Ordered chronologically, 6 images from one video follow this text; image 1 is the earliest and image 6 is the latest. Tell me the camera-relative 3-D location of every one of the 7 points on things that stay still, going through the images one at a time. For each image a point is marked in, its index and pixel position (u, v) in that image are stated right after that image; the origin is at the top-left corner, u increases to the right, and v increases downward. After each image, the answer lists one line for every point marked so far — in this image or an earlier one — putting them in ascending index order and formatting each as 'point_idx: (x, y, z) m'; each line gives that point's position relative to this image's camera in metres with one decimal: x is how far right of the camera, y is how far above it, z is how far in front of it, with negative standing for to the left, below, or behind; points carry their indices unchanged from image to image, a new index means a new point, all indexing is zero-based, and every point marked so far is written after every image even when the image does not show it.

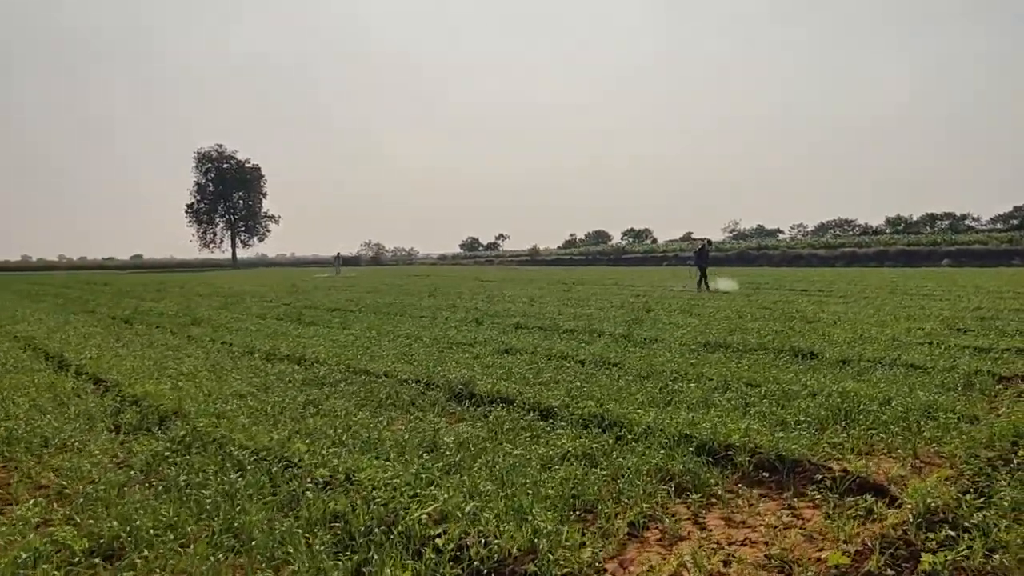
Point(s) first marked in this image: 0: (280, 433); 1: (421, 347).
0: (-2.6, -1.6, +8.1) m
1: (-1.9, -1.3, +15.3) m
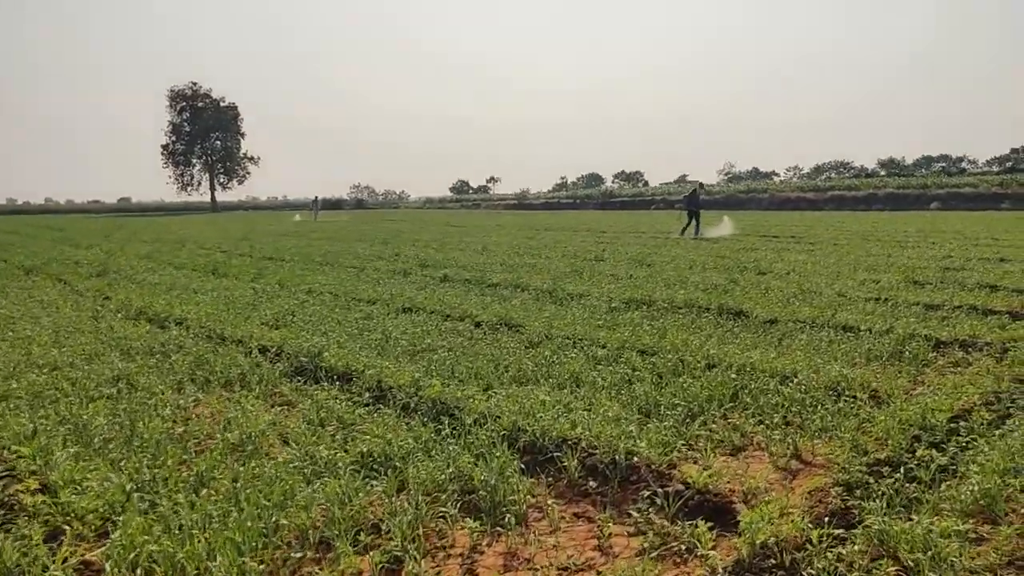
0: (-4.3, -1.2, +6.6) m
1: (-3.8, -0.3, +13.8) m
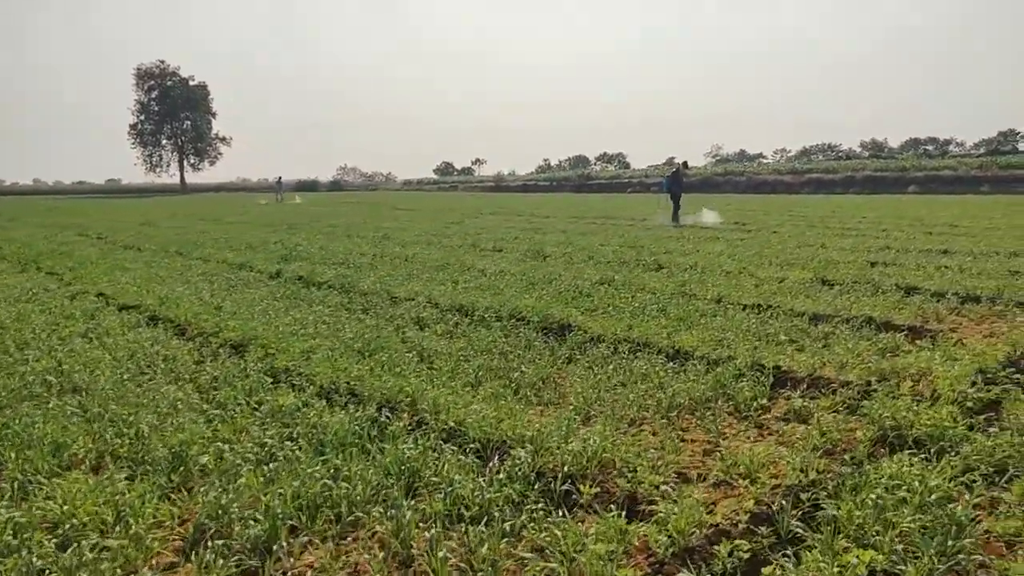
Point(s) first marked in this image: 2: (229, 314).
0: (-7.5, -1.5, +3.7) m
1: (-7.0, -0.4, +10.9) m
2: (-4.1, -0.4, +10.8) m
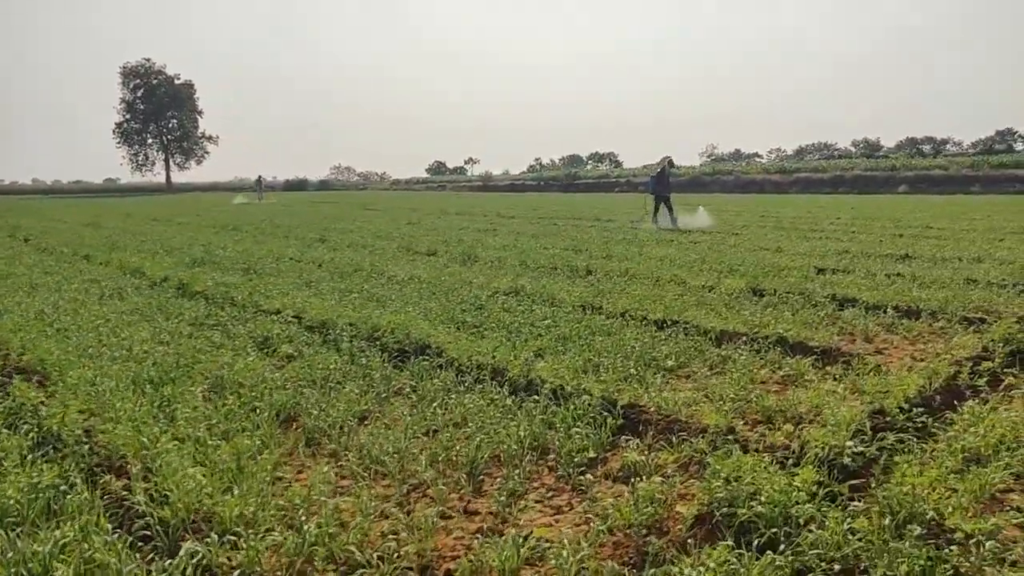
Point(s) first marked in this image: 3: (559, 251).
0: (-9.2, -1.6, +2.4) m
1: (-8.7, -0.6, +9.5) m
2: (-5.9, -0.6, +9.4) m
3: (+1.2, +1.0, +19.2) m
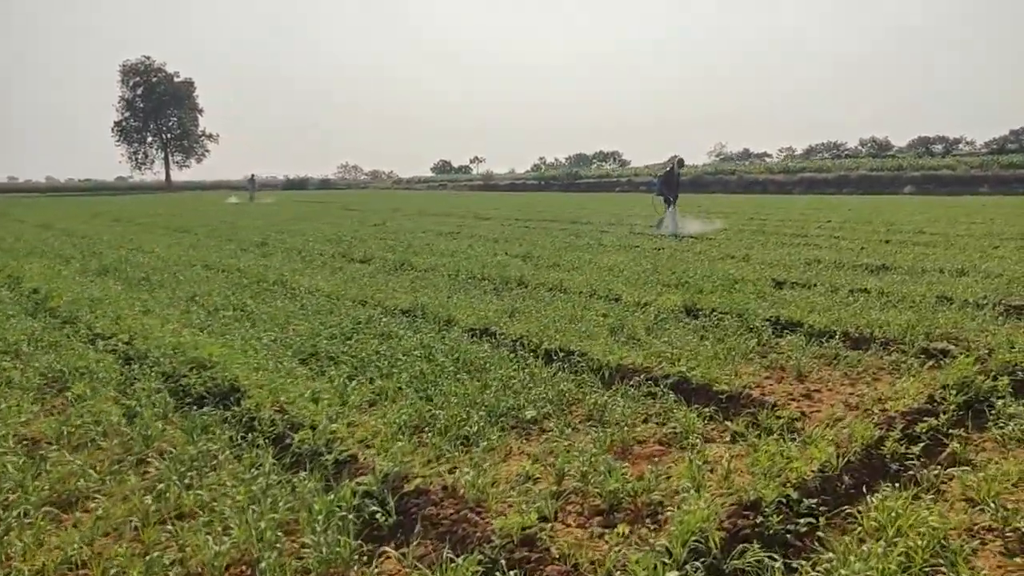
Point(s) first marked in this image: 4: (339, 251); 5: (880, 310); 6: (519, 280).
0: (-10.8, -1.9, +0.9) m
1: (-10.2, -0.8, +8.0) m
2: (-7.4, -0.8, +7.9) m
3: (-0.1, +0.7, +17.5) m
4: (-4.6, +1.0, +19.2) m
5: (+5.4, -0.3, +10.7) m
6: (+0.2, +0.2, +14.0) m
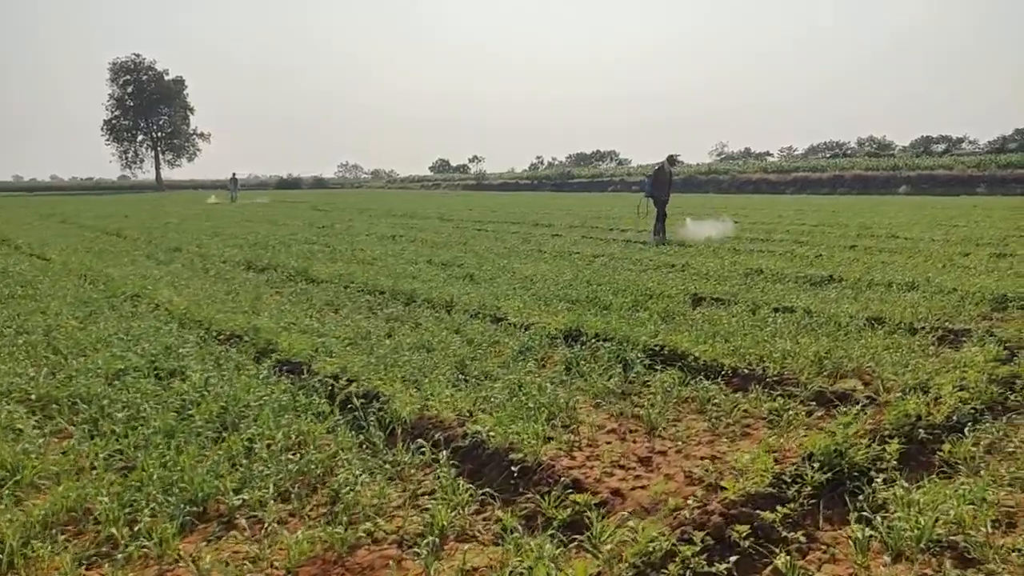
0: (-12.7, -2.1, -0.6) m
1: (-12.1, -1.0, +6.5) m
2: (-9.3, -1.1, +6.4) m
3: (-2.0, +0.5, +16.0) m
4: (-6.4, +0.7, +17.7) m
5: (+3.5, -0.6, +9.1) m
6: (-1.7, -0.1, +12.4) m
